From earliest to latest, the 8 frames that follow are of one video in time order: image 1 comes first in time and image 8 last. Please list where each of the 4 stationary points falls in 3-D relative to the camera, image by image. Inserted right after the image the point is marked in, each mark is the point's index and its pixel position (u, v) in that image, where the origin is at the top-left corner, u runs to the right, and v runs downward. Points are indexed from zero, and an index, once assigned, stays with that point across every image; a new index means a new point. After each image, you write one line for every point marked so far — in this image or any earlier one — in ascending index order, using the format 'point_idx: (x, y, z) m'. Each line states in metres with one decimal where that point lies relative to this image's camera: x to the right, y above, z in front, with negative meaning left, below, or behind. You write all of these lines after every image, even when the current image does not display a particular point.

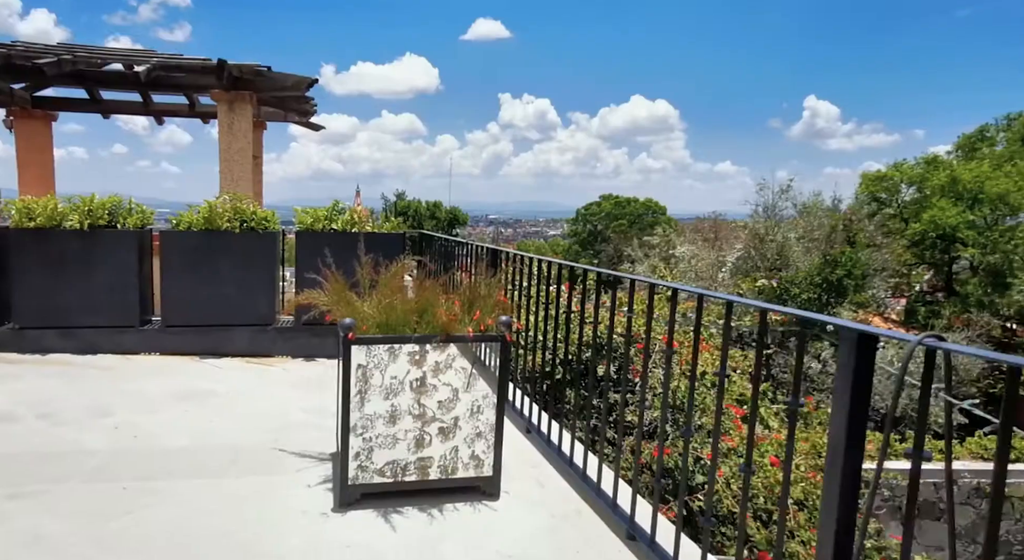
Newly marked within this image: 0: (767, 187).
0: (+4.6, +1.7, +12.3) m
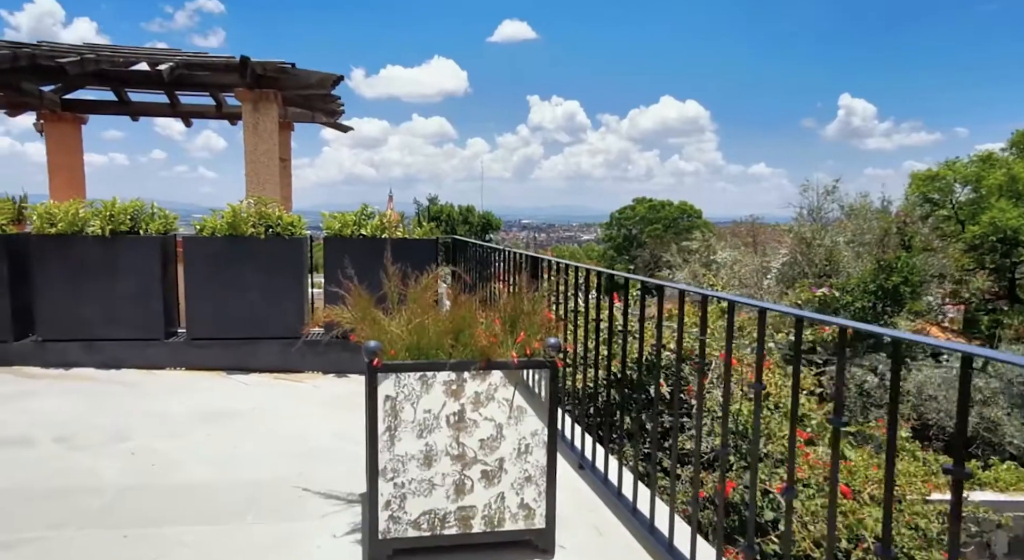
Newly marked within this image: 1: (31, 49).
0: (+5.2, +1.6, +11.8) m
1: (-4.3, +2.1, +6.1) m
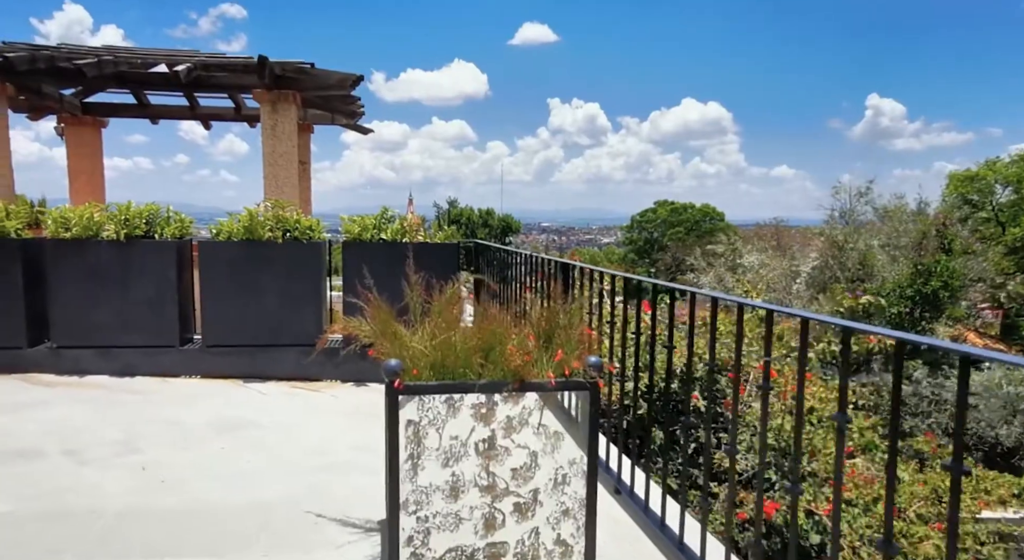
0: (+5.6, +1.5, +11.4) m
1: (-4.1, +2.0, +6.1) m
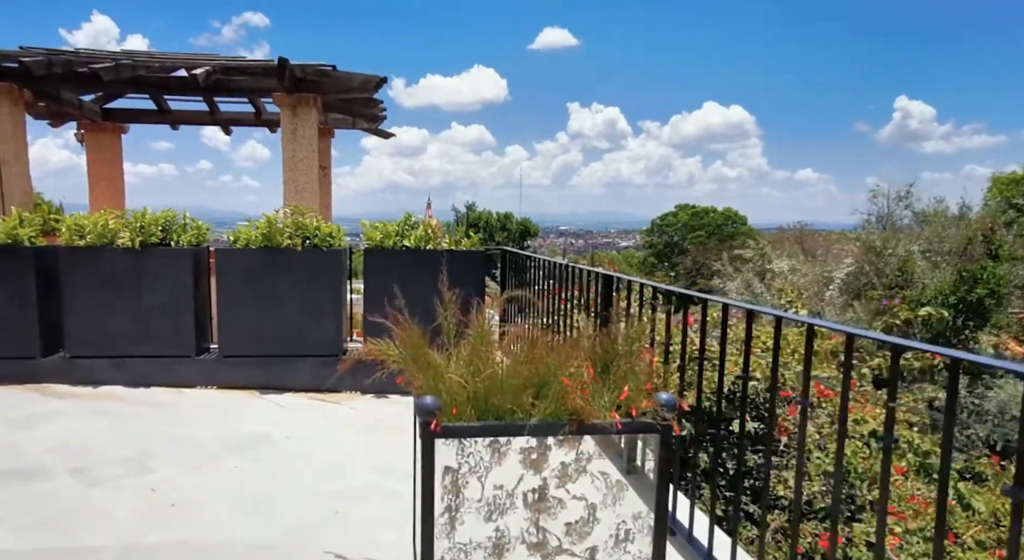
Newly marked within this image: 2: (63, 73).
0: (+6.0, +1.4, +11.0) m
1: (-3.9, +2.0, +6.0) m
2: (-3.8, +1.8, +5.9) m
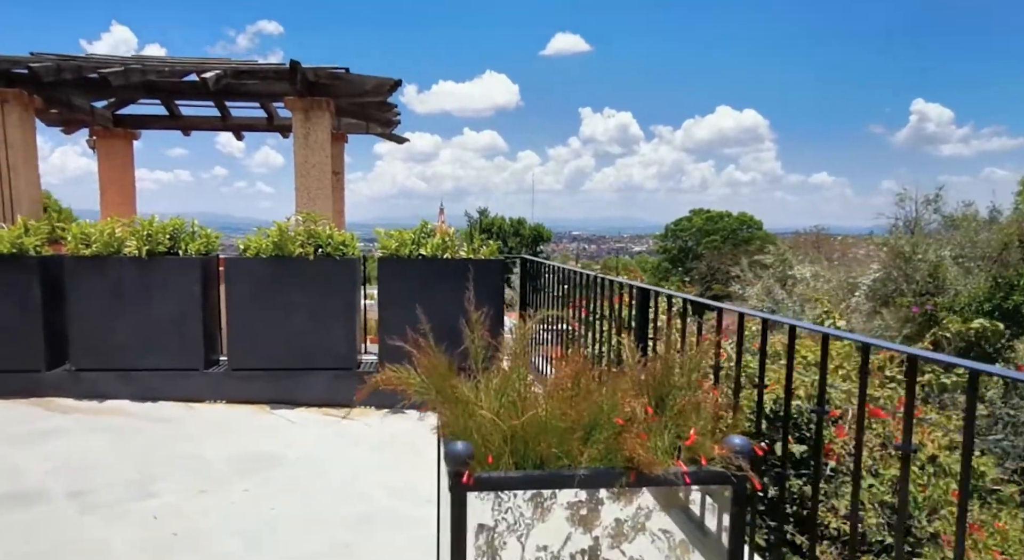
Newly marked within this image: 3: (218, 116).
0: (+6.2, +1.3, +10.8) m
1: (-3.7, +1.9, +5.9) m
2: (-3.7, +1.7, +5.7) m
3: (-3.5, +2.0, +8.2) m
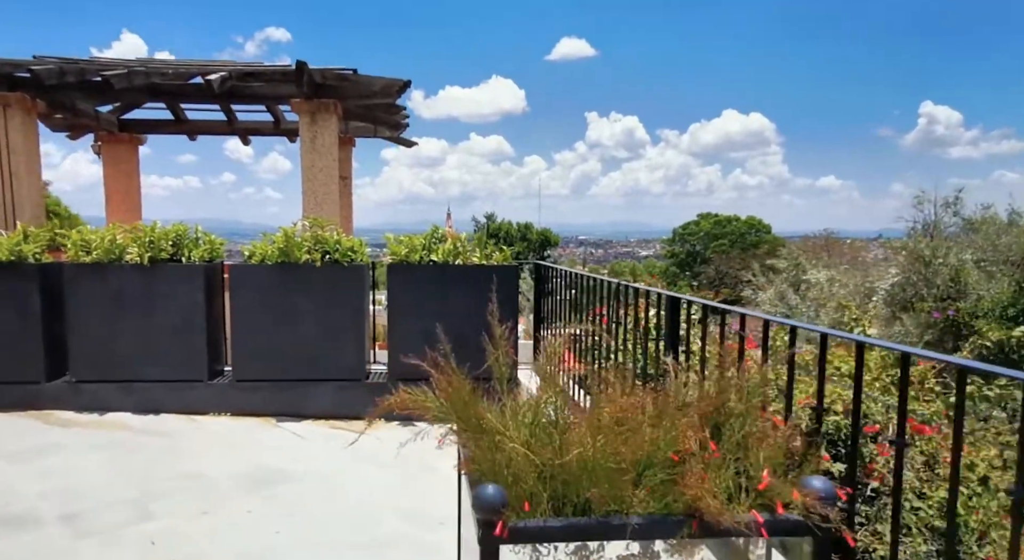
0: (+6.3, +1.2, +10.5) m
1: (-3.6, +1.8, +5.8) m
2: (-3.6, +1.6, +5.6) m
3: (-3.4, +1.9, +8.1) m
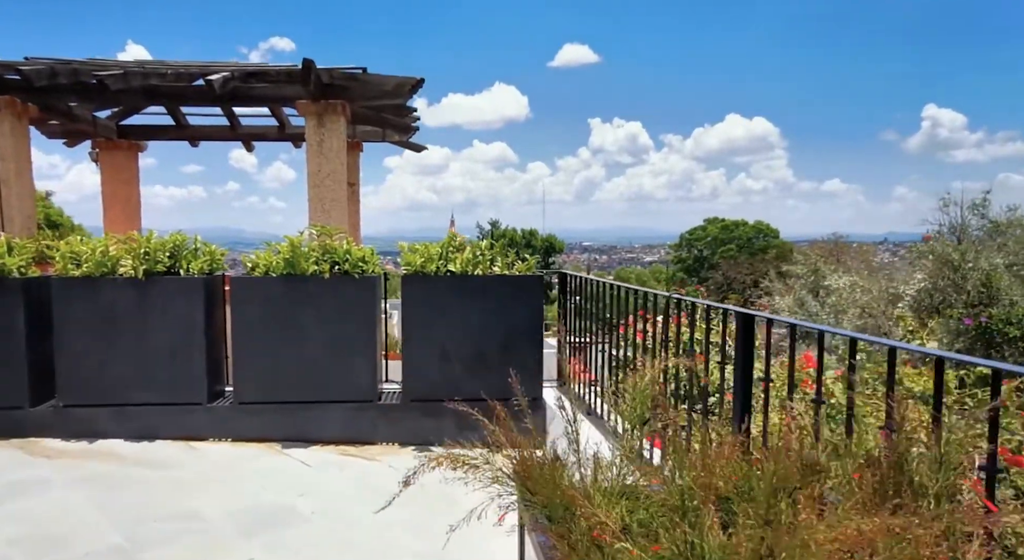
0: (+6.5, +1.1, +10.2) m
1: (-3.5, +1.7, +5.5) m
2: (-3.5, +1.5, +5.3) m
3: (-3.2, +1.8, +7.8) m
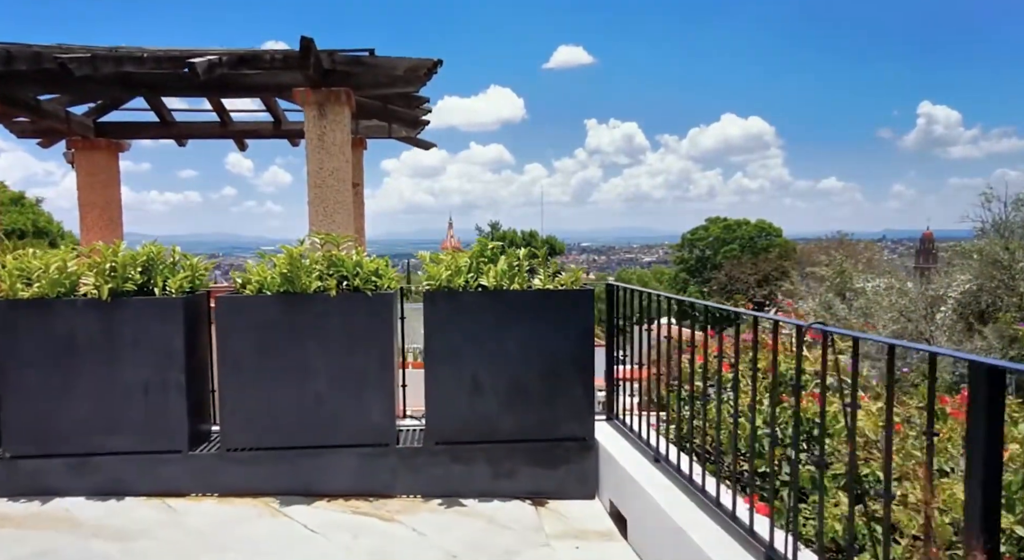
0: (+6.7, +1.1, +9.5) m
1: (-3.3, +1.6, +4.8) m
2: (-3.3, +1.4, +4.7) m
3: (-3.1, +1.6, +7.1) m
